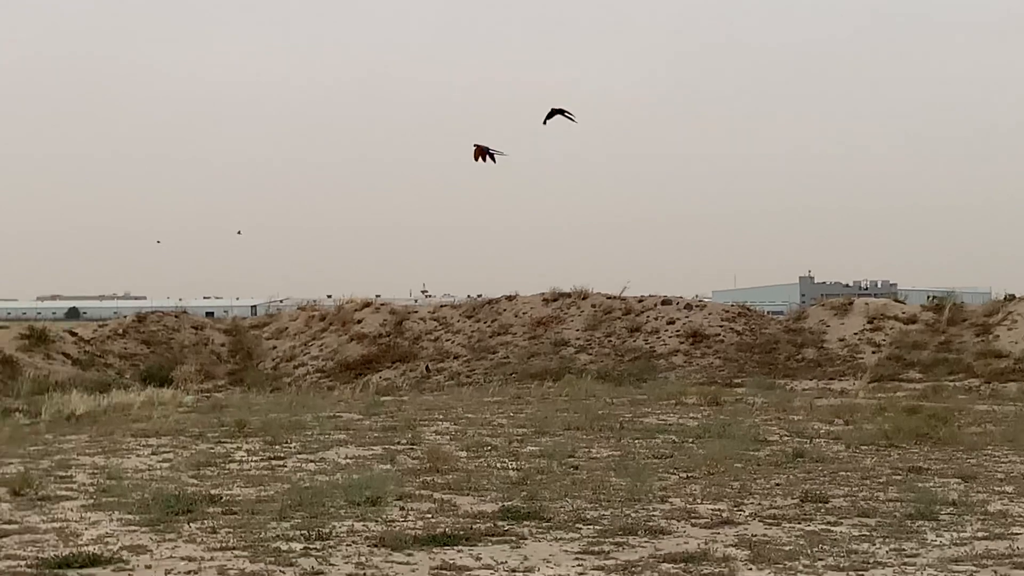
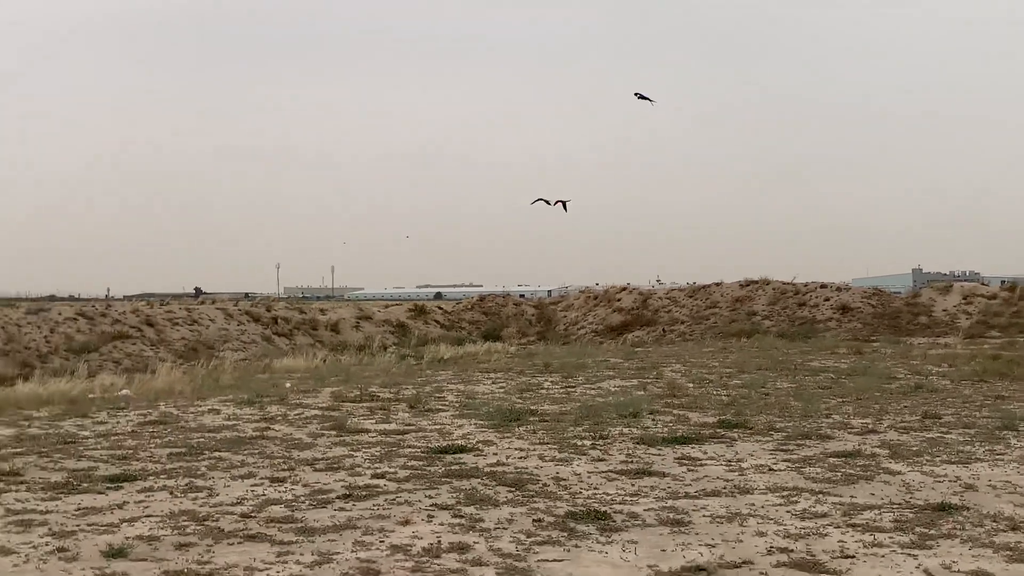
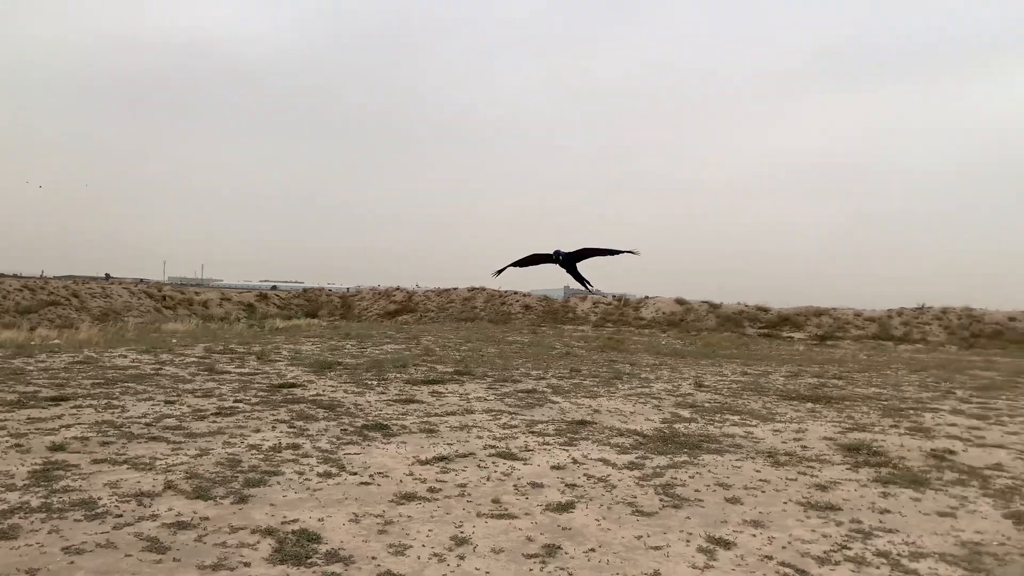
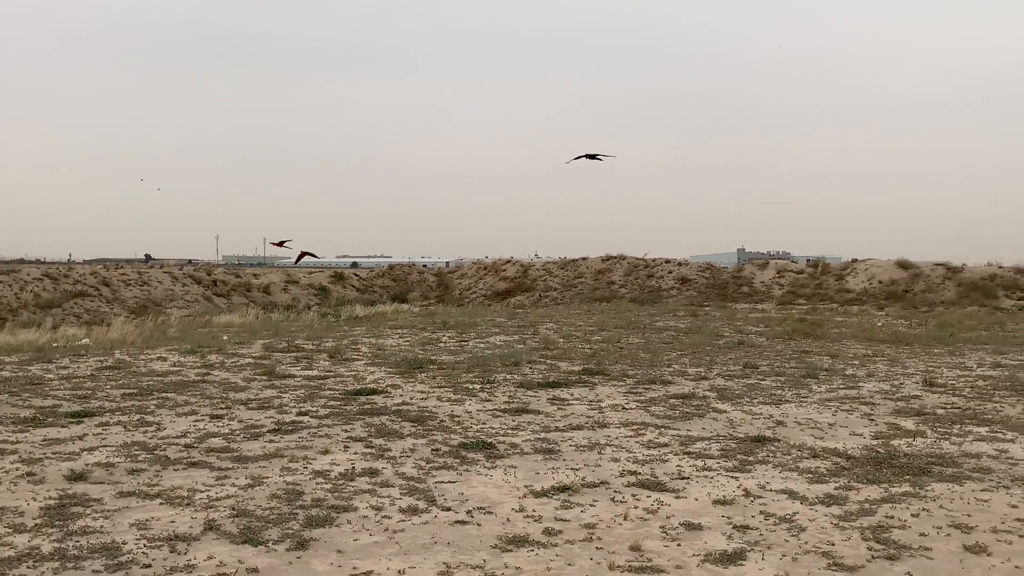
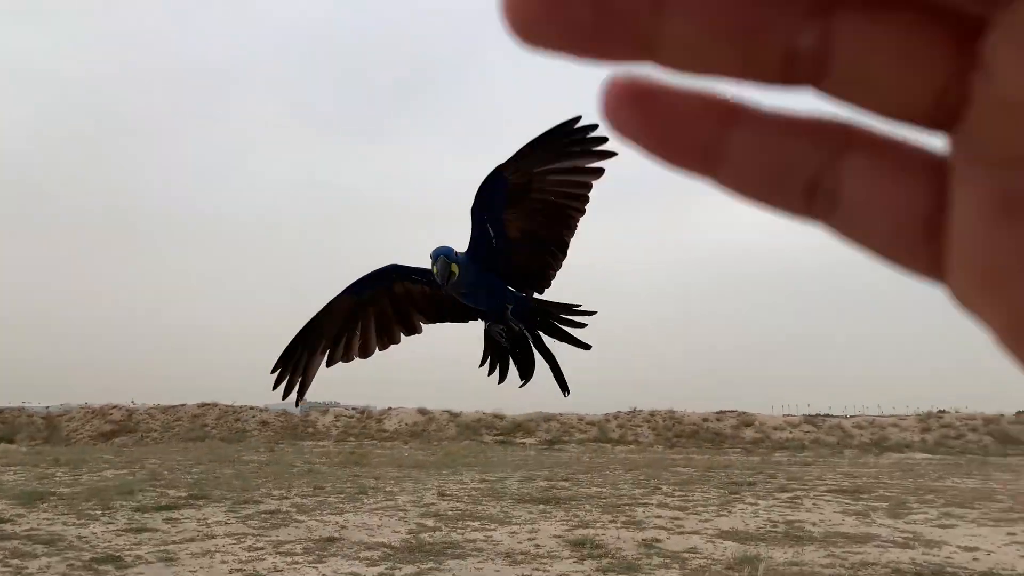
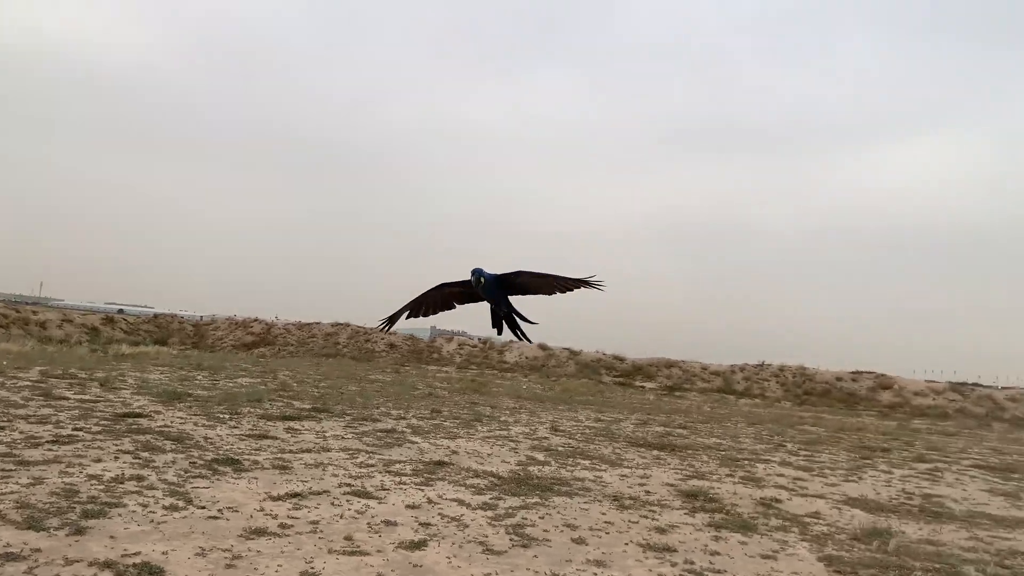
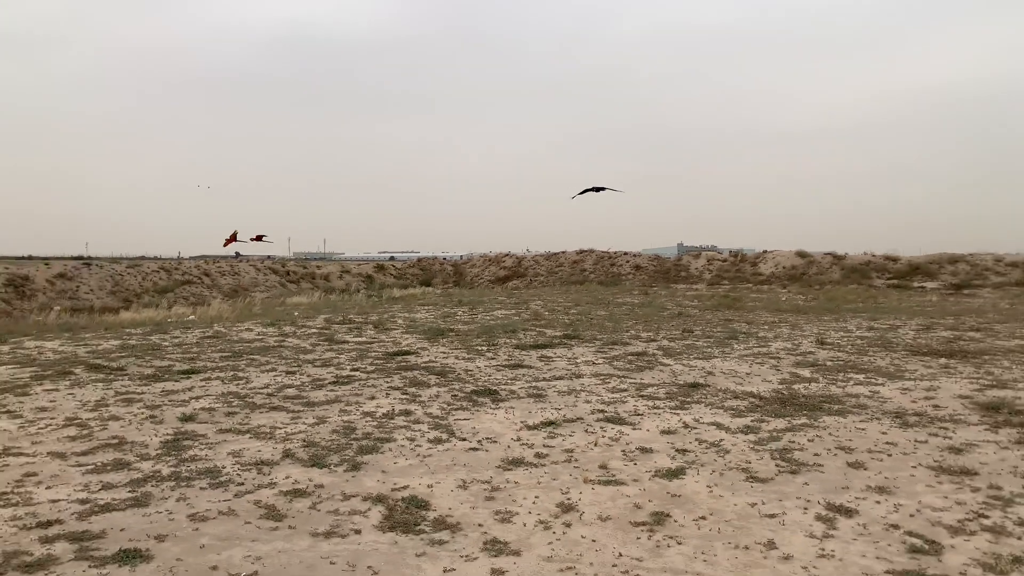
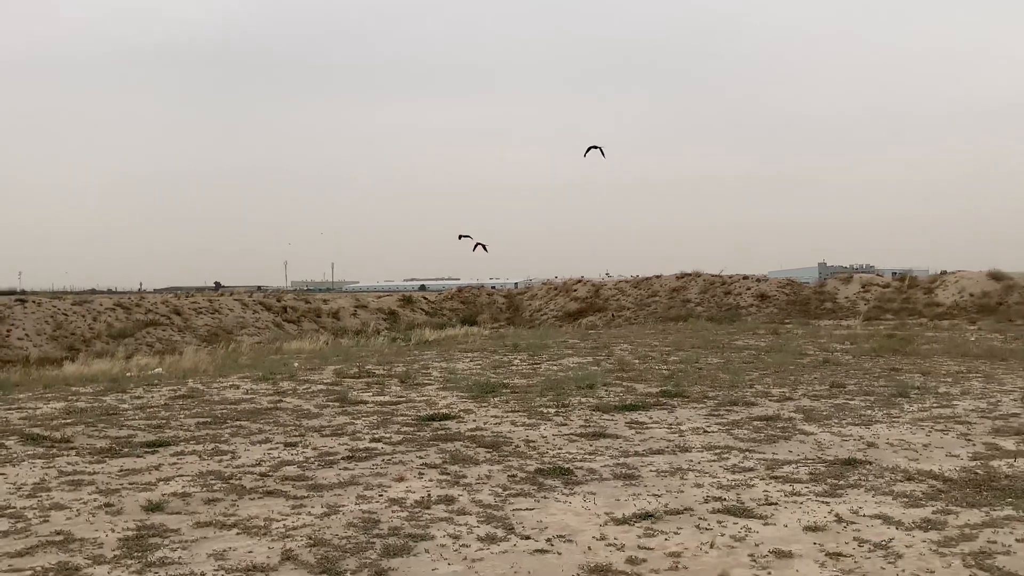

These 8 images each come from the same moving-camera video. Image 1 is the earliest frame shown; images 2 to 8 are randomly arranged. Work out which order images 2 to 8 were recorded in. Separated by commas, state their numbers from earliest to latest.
2, 8, 4, 7, 3, 6, 5
